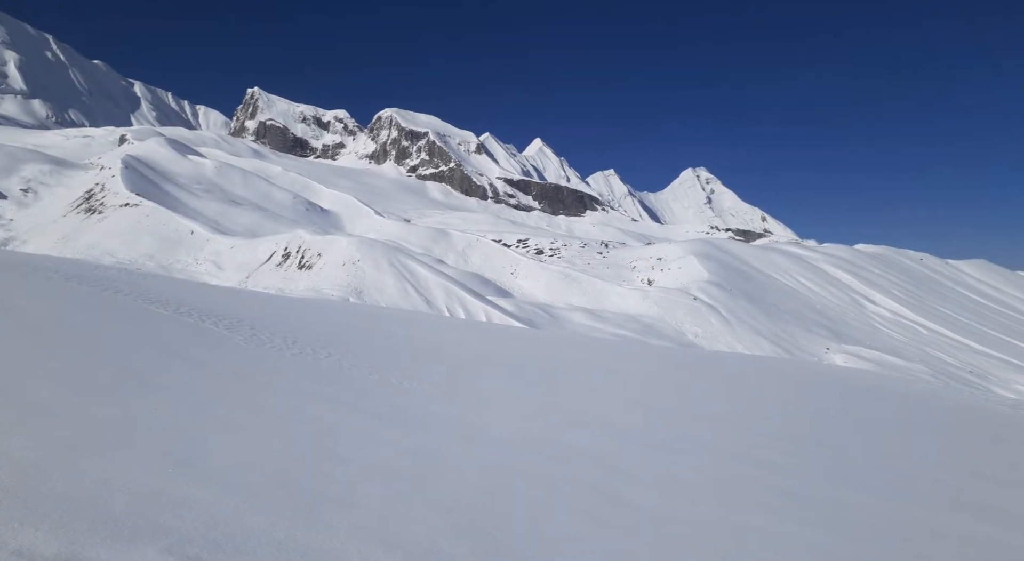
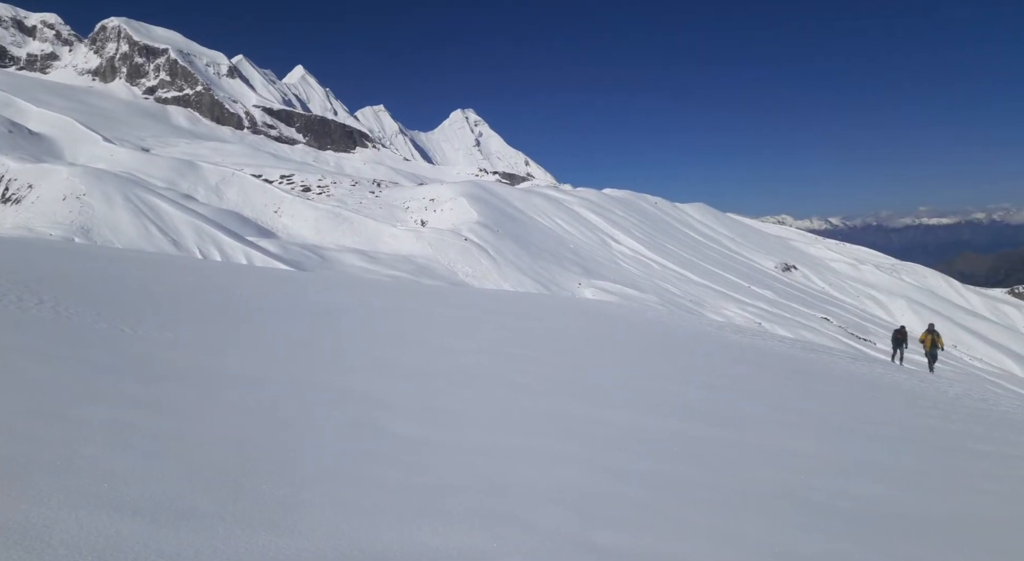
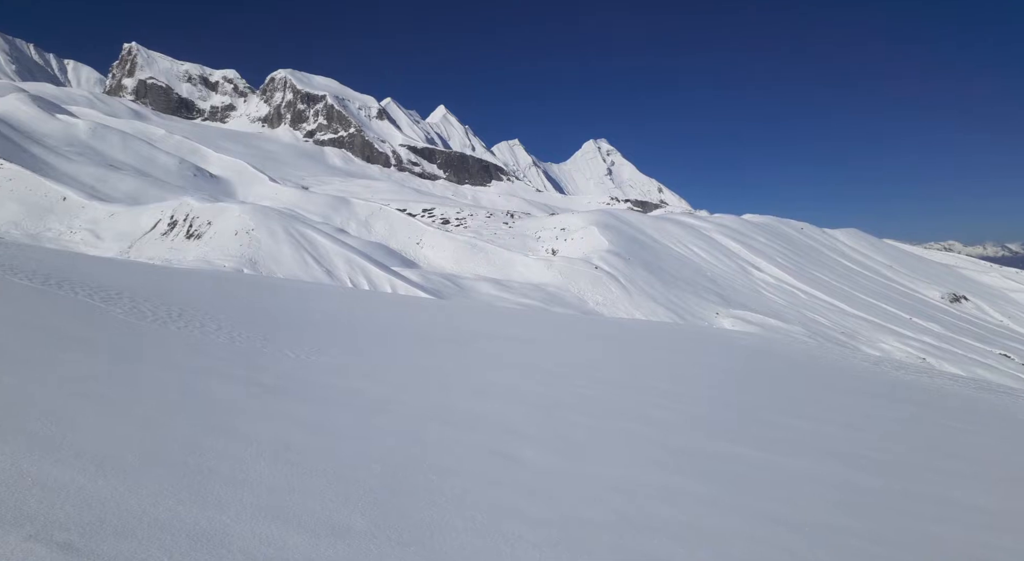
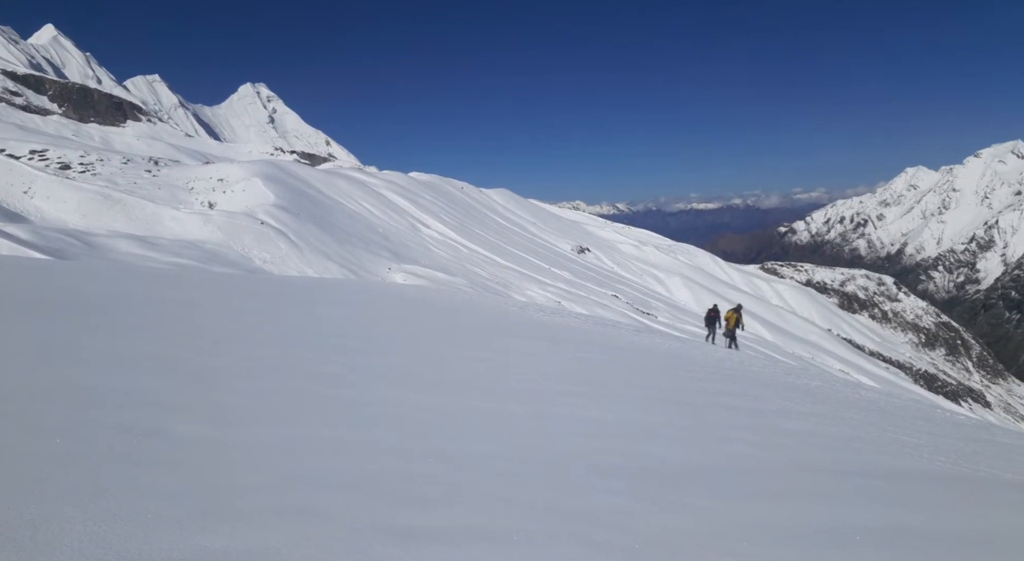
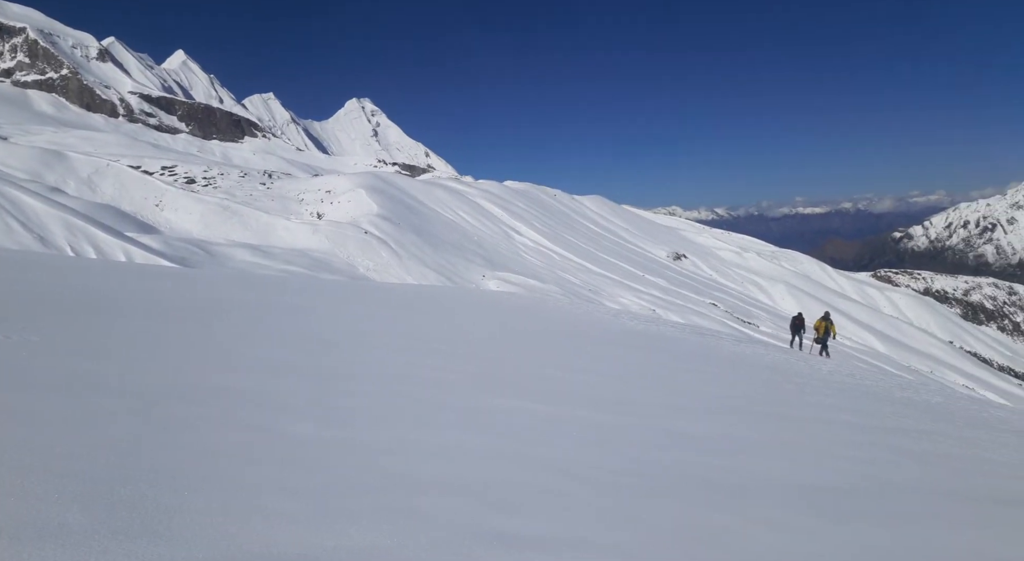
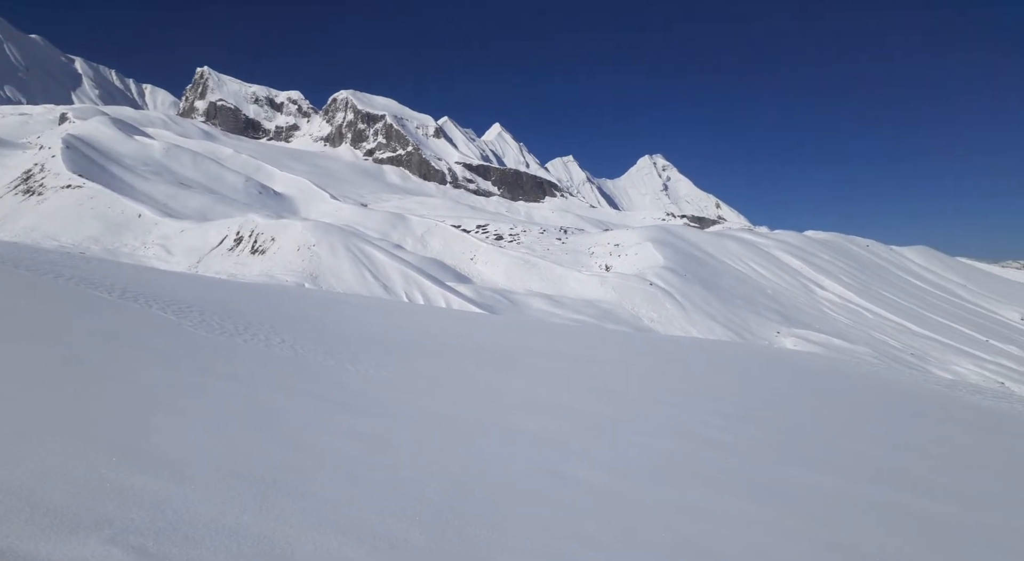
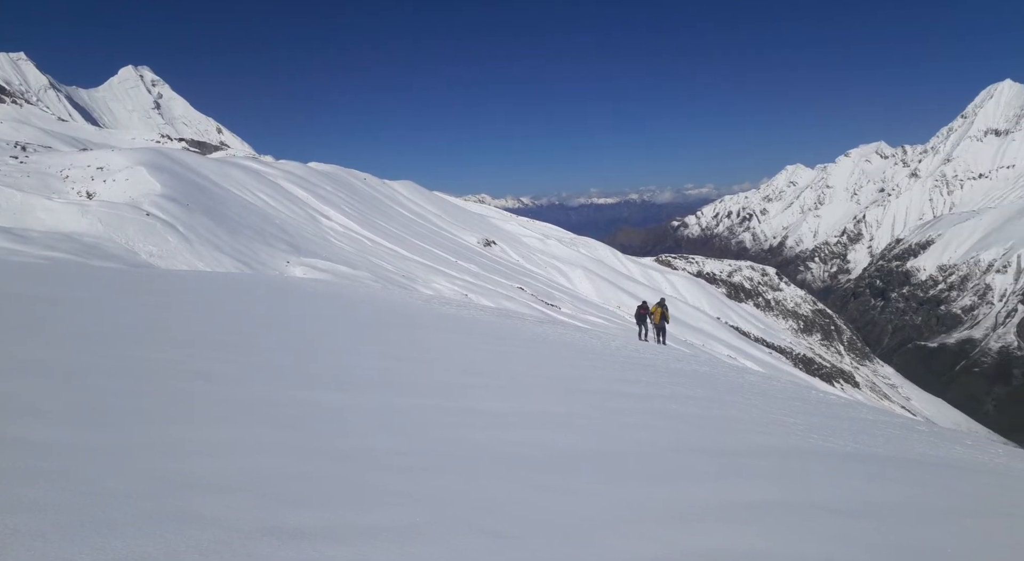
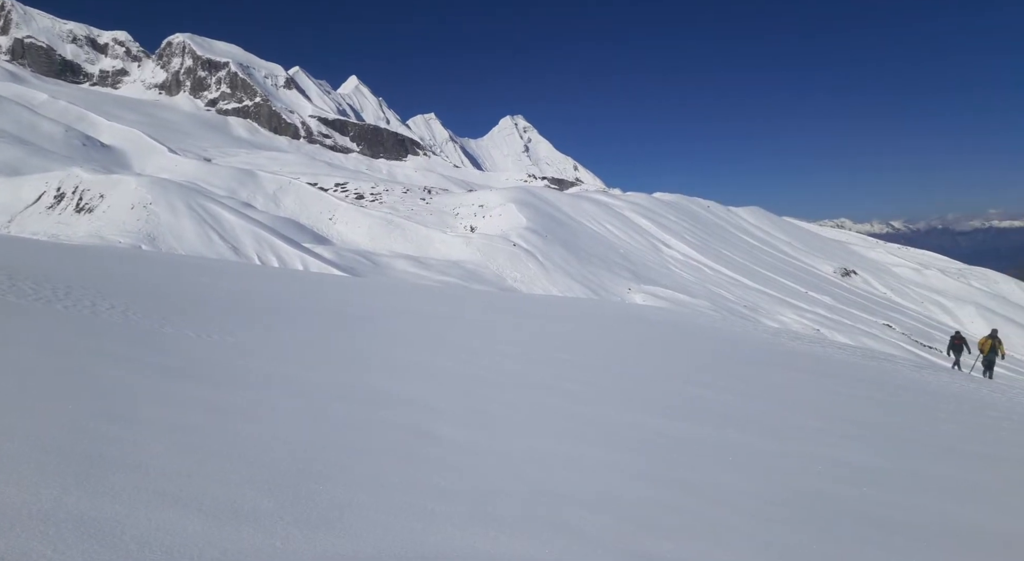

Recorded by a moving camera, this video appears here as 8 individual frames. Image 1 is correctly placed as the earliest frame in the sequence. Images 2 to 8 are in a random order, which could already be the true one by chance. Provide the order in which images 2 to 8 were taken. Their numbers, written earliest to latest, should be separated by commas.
6, 3, 8, 2, 5, 4, 7
